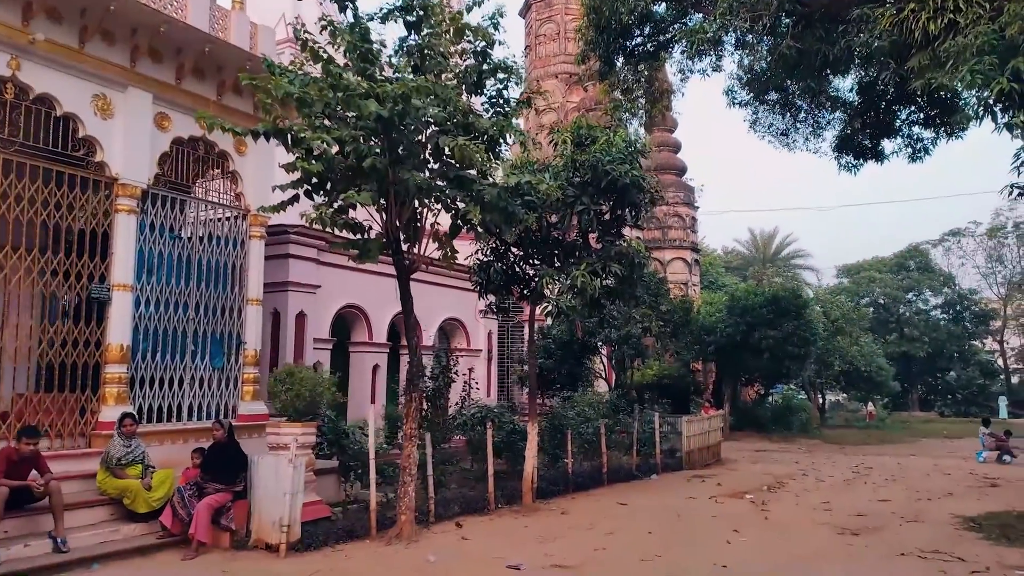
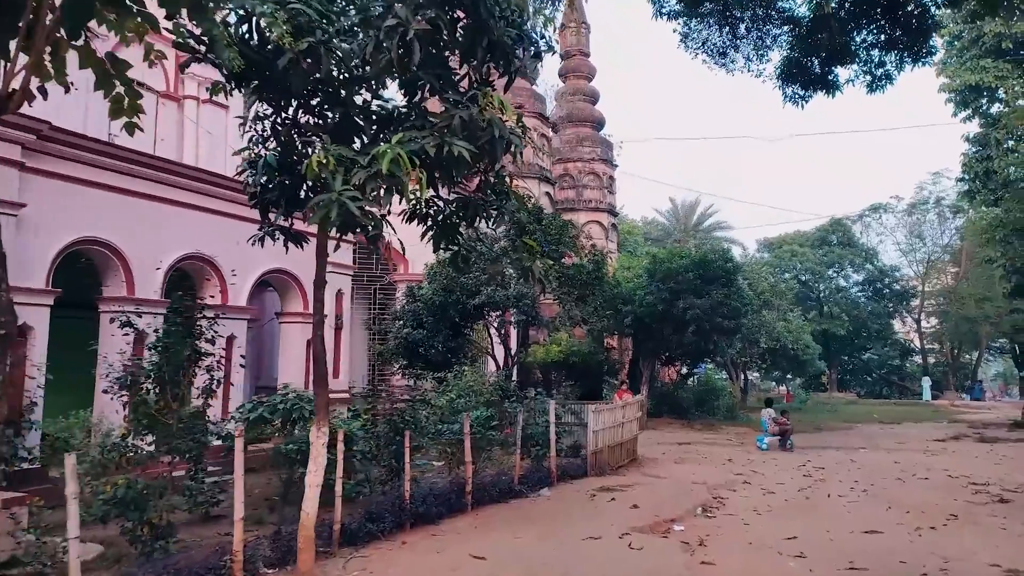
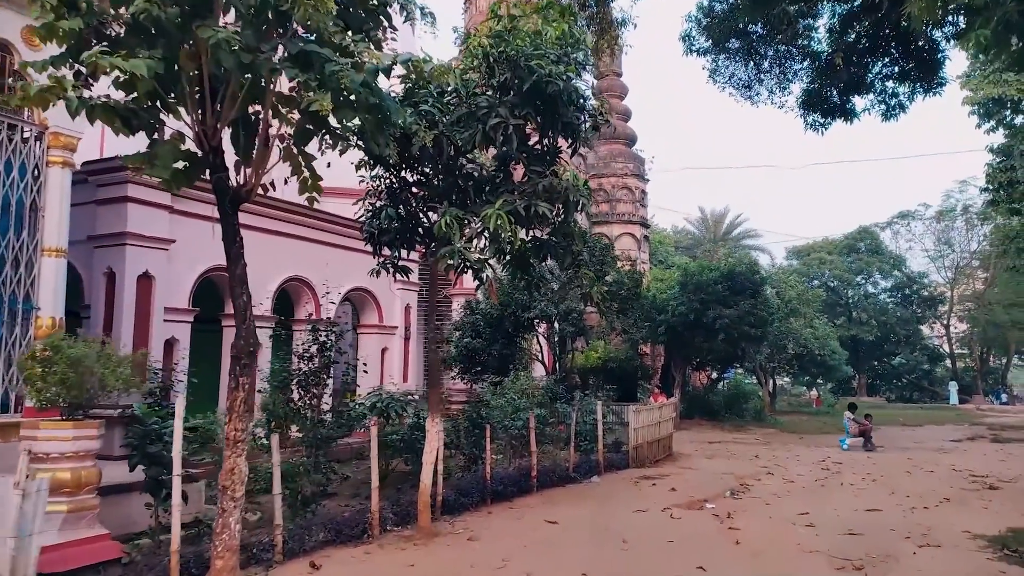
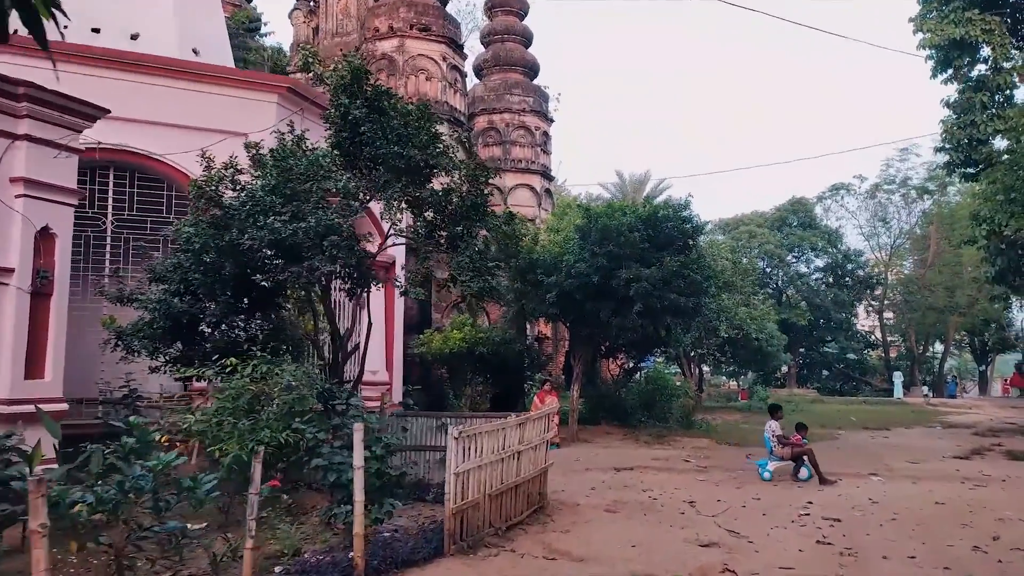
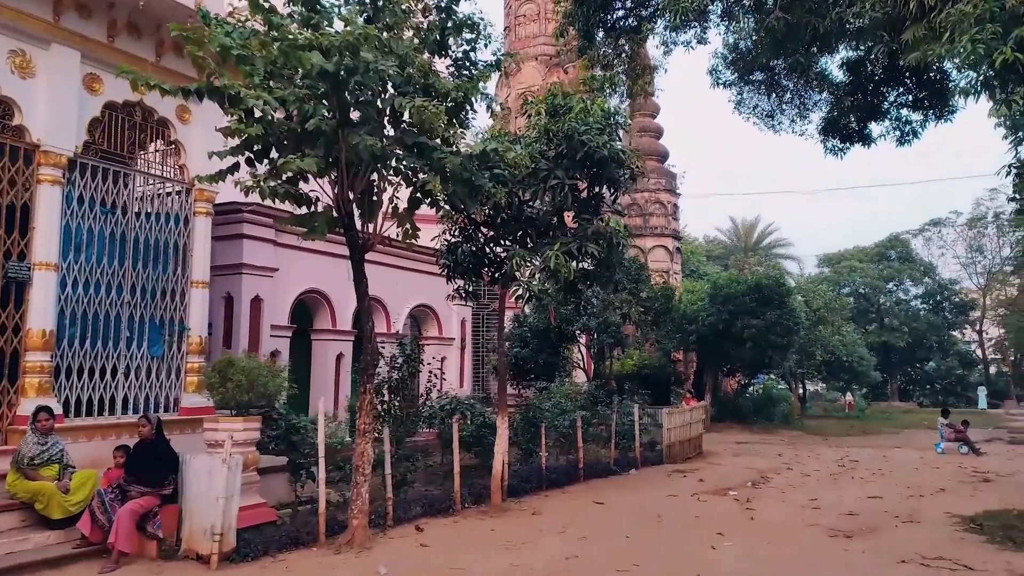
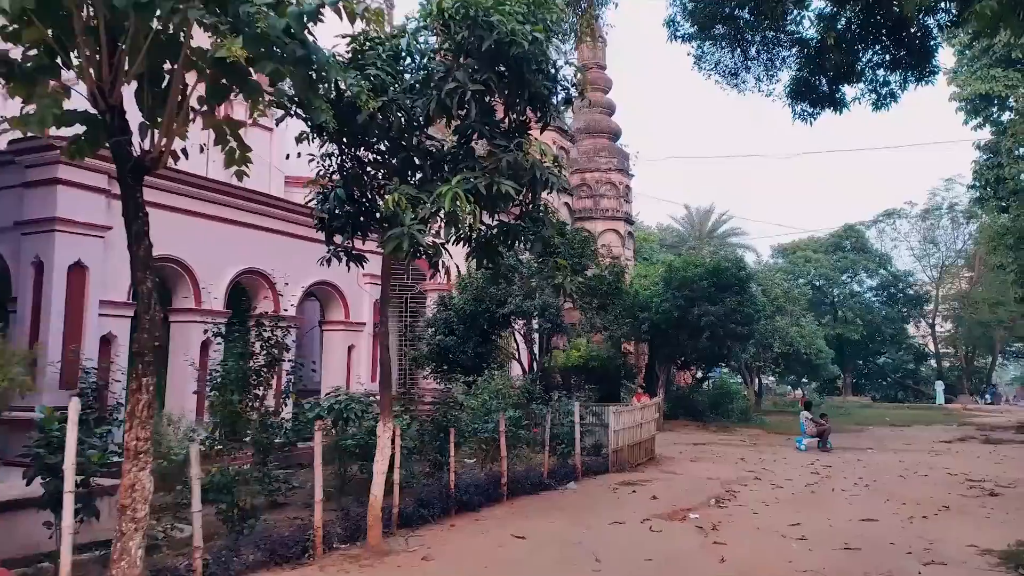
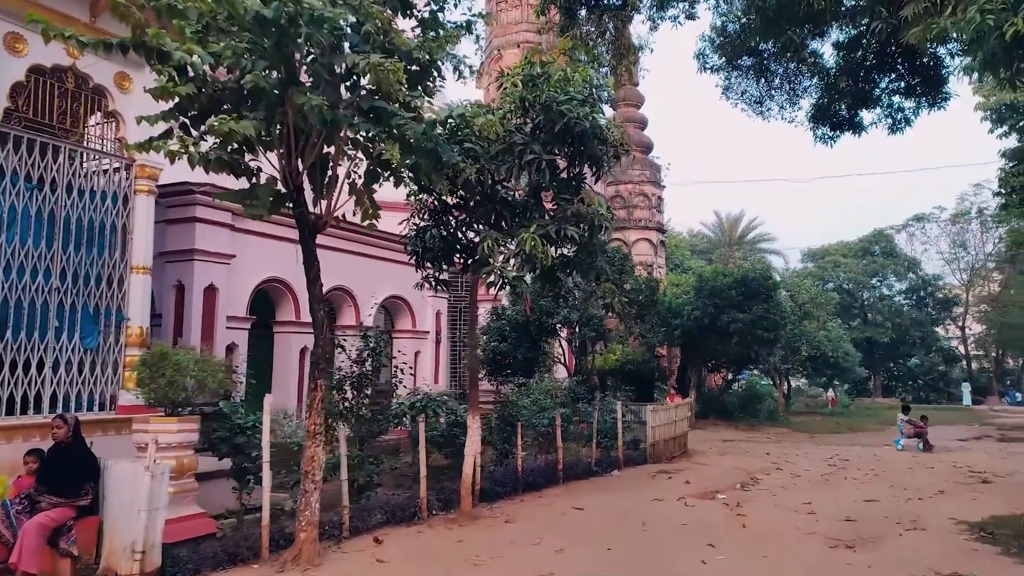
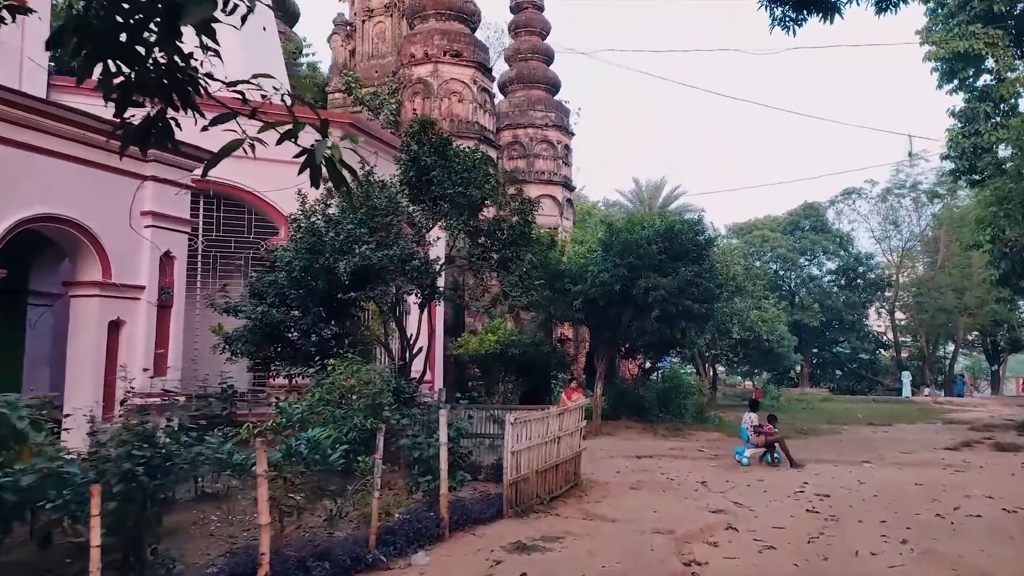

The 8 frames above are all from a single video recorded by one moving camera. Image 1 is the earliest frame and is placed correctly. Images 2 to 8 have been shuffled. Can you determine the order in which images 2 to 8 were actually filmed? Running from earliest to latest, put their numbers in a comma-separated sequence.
5, 7, 3, 6, 2, 8, 4
